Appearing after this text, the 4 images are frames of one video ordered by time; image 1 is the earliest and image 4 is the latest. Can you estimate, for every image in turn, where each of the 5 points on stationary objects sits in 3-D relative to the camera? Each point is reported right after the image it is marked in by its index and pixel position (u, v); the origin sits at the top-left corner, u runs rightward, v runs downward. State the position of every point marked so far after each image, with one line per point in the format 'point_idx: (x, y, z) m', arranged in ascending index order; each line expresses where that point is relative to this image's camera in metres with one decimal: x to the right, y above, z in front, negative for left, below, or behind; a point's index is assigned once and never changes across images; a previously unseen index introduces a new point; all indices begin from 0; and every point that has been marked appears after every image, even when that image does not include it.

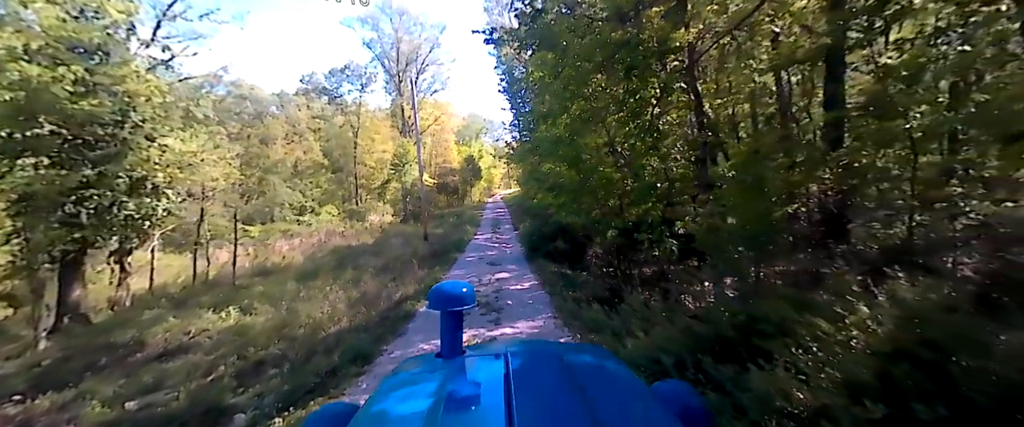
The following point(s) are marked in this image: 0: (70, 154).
0: (-7.2, +1.0, +7.0) m
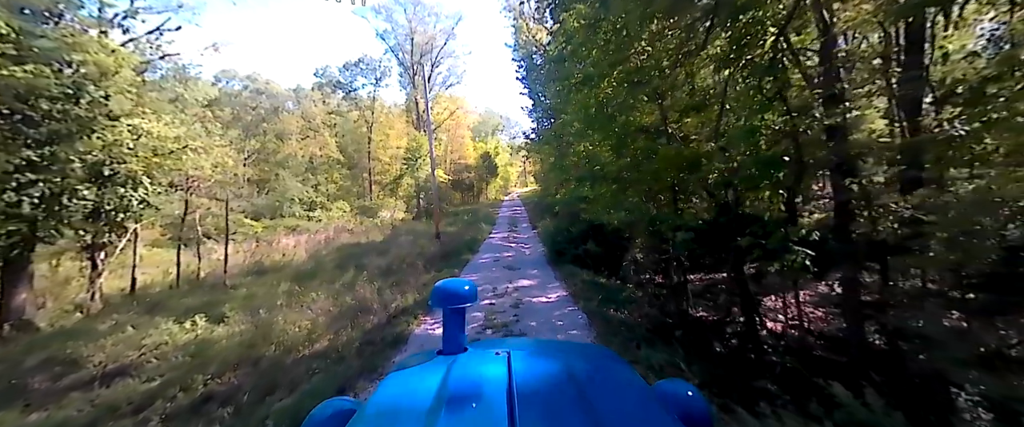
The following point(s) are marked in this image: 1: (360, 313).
0: (-6.9, +1.1, +5.9) m
1: (-2.1, -1.4, +5.9) m
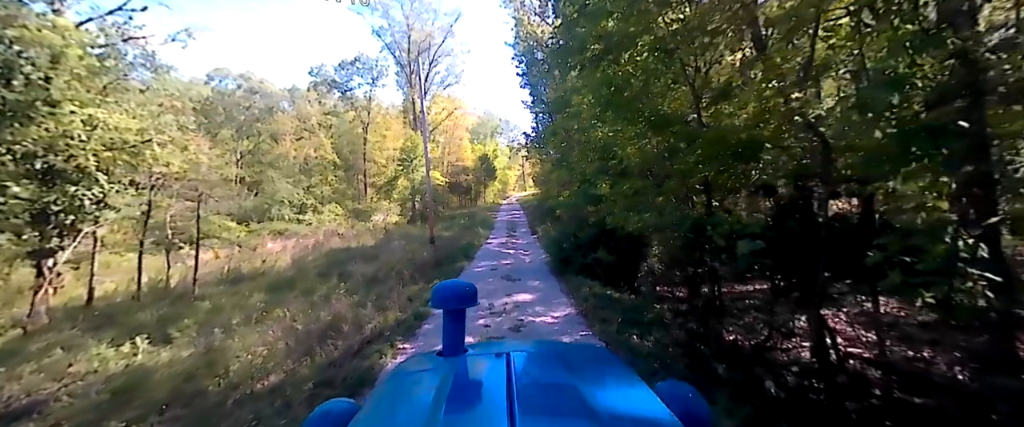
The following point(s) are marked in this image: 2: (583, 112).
0: (-6.9, +1.1, +4.9) m
1: (-2.1, -1.4, +4.9) m
2: (+1.3, +1.9, +7.9) m
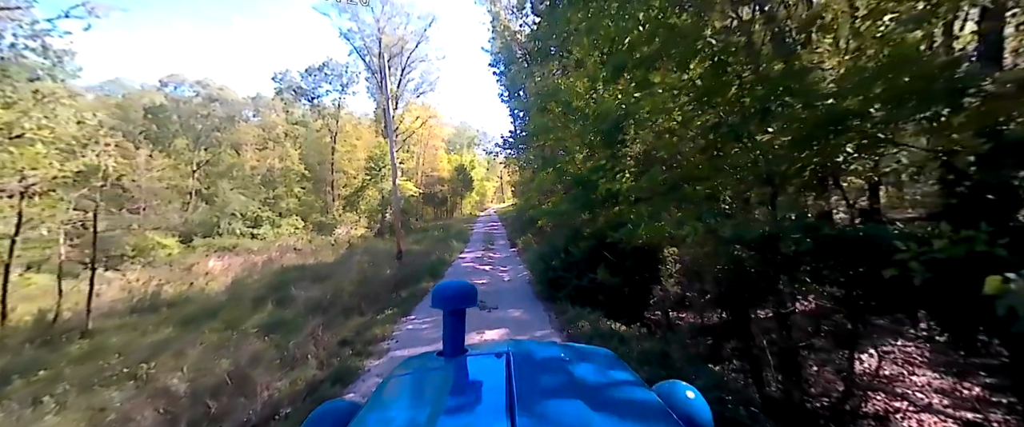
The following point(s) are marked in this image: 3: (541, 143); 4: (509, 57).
0: (-7.1, +1.0, +3.1) m
1: (-2.3, -1.5, +3.3) m
2: (+0.9, +1.7, +6.5) m
3: (+0.5, +1.8, +10.0) m
4: (-0.3, +6.0, +15.7) m
